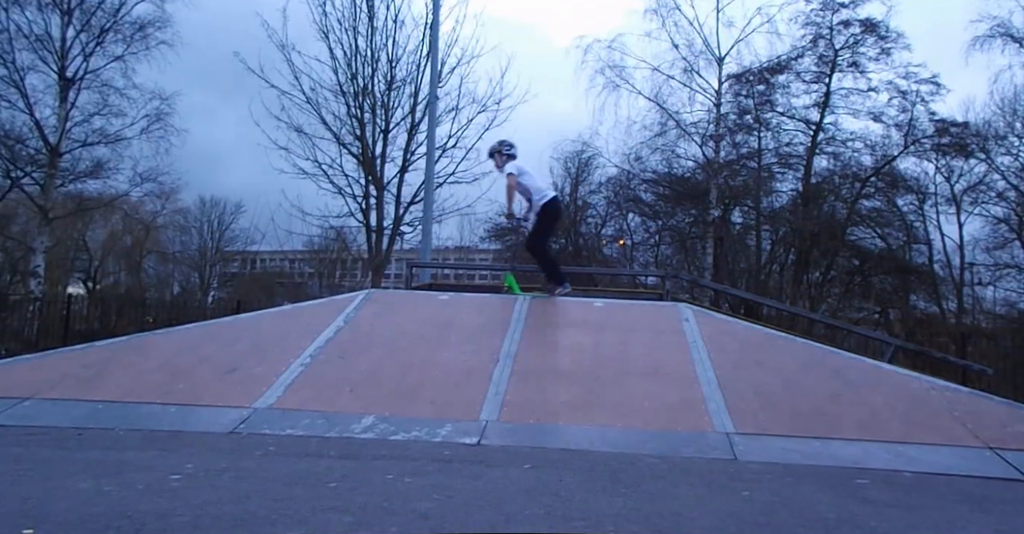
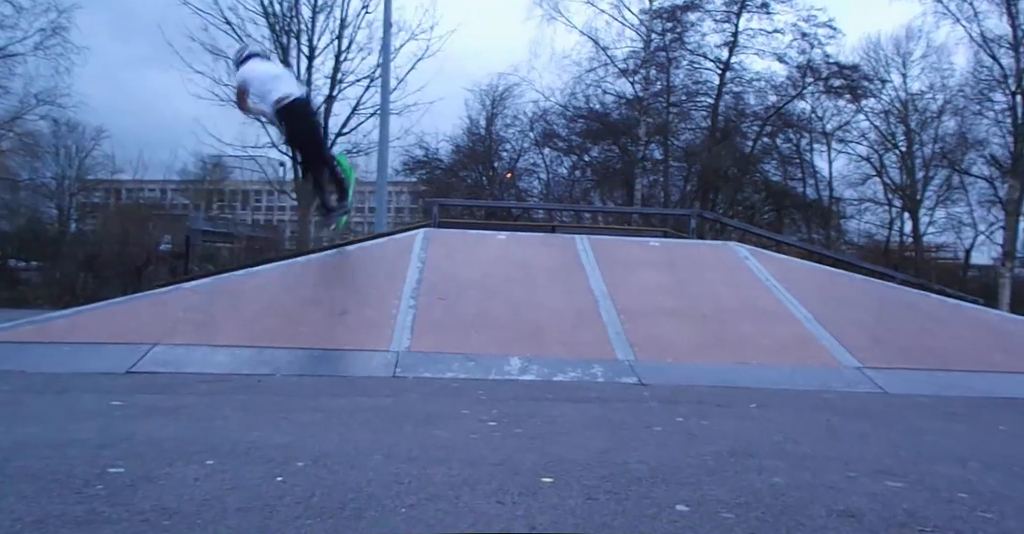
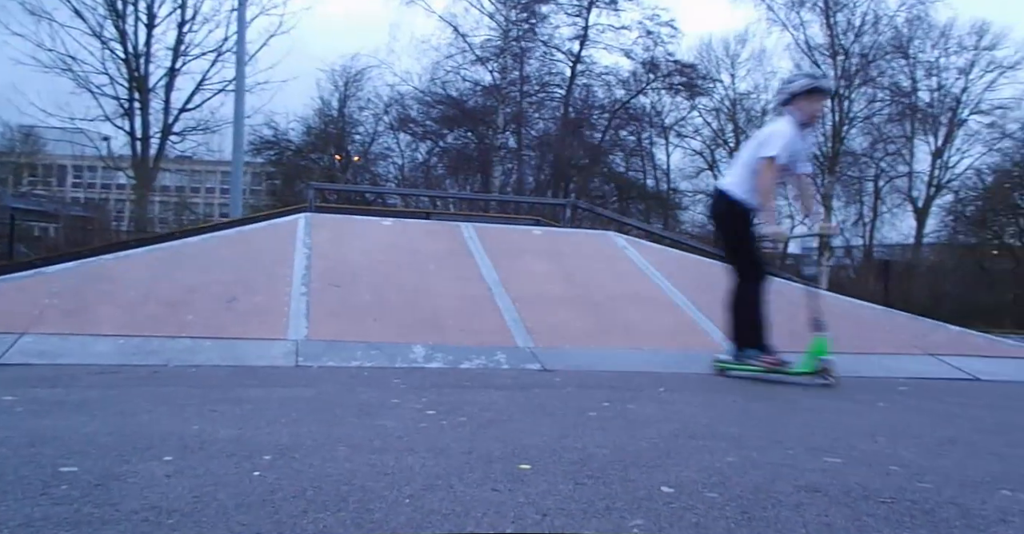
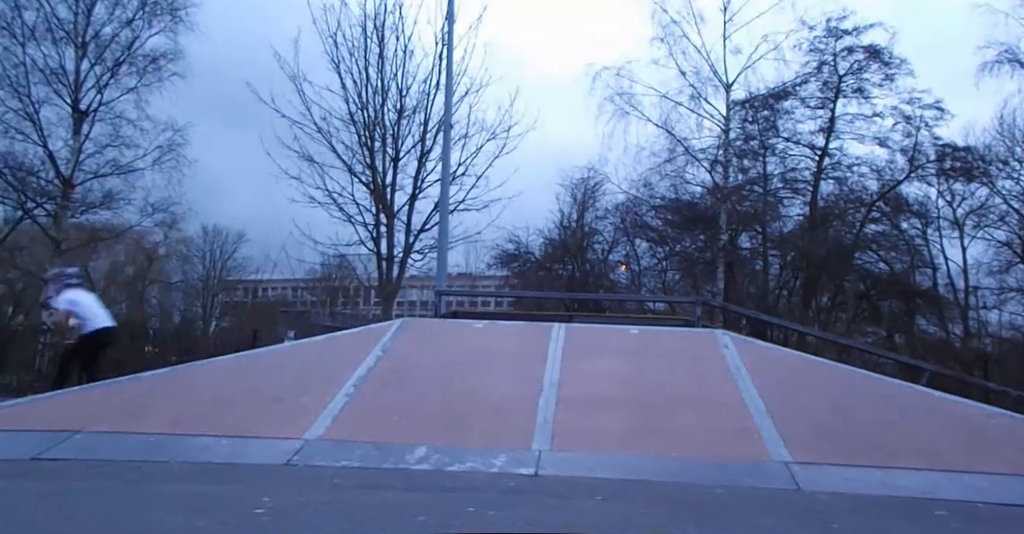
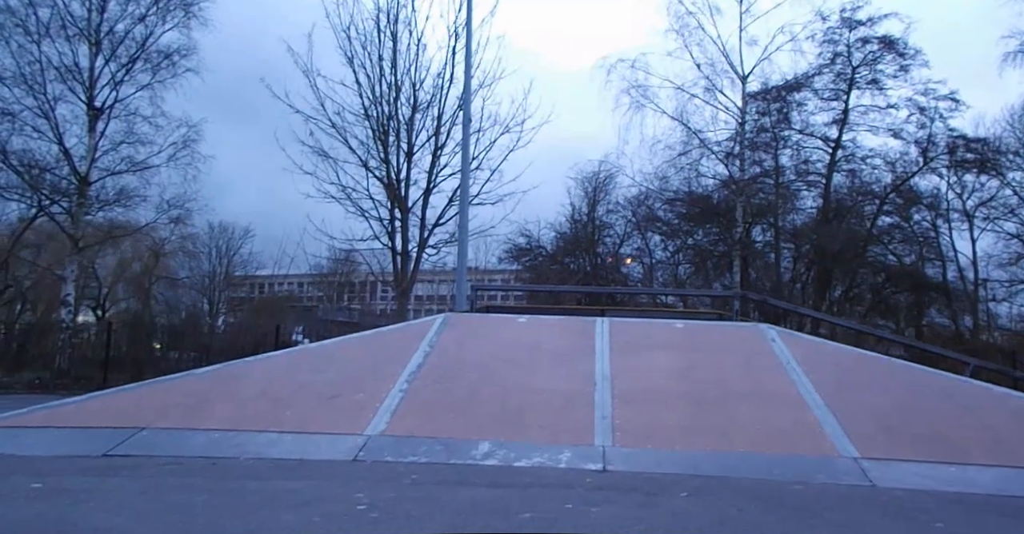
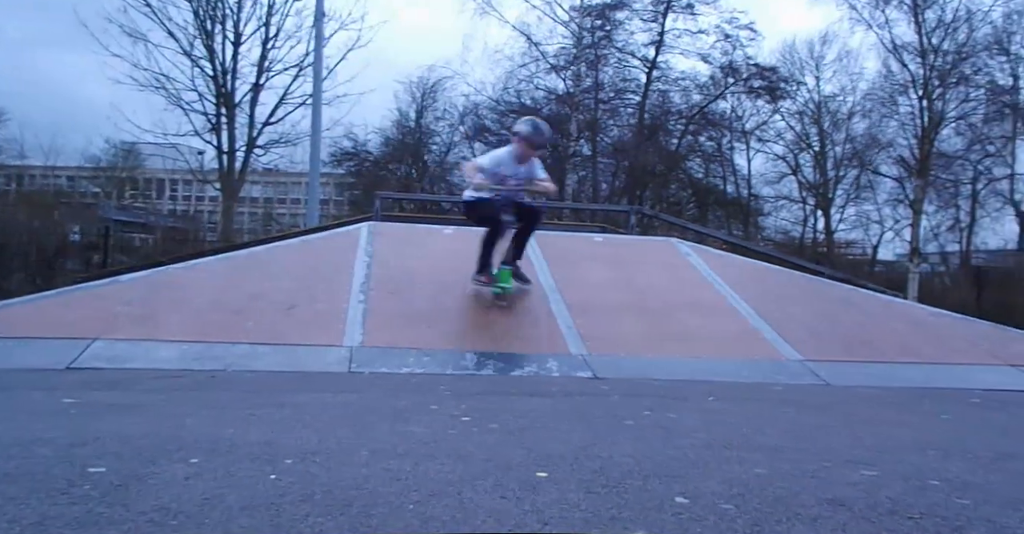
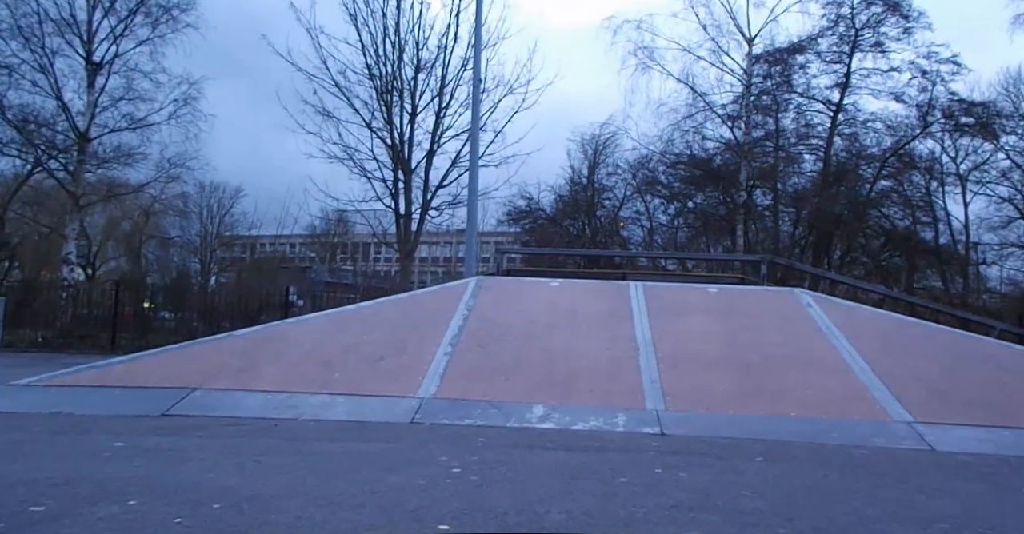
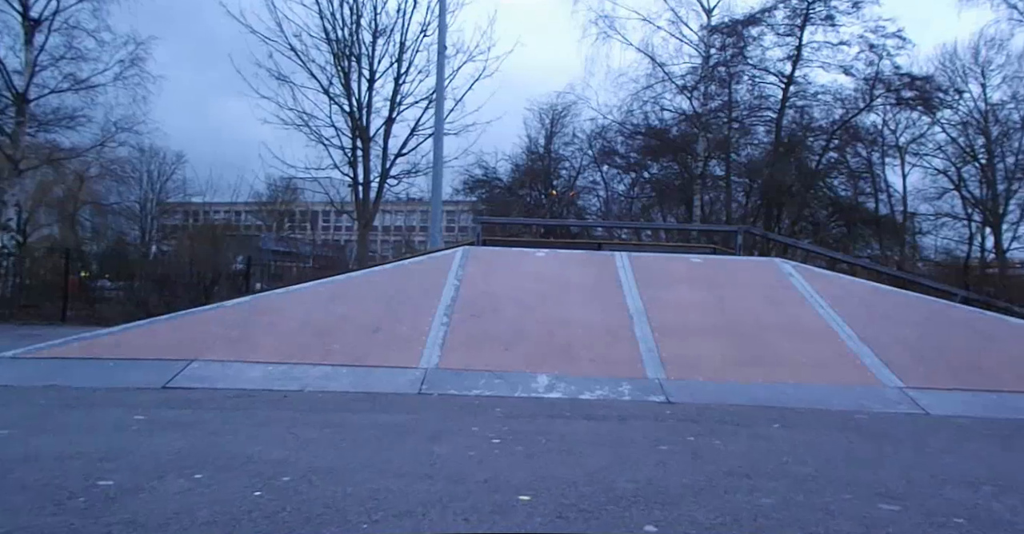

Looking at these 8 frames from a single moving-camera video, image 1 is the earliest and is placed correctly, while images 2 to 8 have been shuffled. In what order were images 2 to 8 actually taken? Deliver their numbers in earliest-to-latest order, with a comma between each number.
4, 5, 7, 8, 2, 6, 3
